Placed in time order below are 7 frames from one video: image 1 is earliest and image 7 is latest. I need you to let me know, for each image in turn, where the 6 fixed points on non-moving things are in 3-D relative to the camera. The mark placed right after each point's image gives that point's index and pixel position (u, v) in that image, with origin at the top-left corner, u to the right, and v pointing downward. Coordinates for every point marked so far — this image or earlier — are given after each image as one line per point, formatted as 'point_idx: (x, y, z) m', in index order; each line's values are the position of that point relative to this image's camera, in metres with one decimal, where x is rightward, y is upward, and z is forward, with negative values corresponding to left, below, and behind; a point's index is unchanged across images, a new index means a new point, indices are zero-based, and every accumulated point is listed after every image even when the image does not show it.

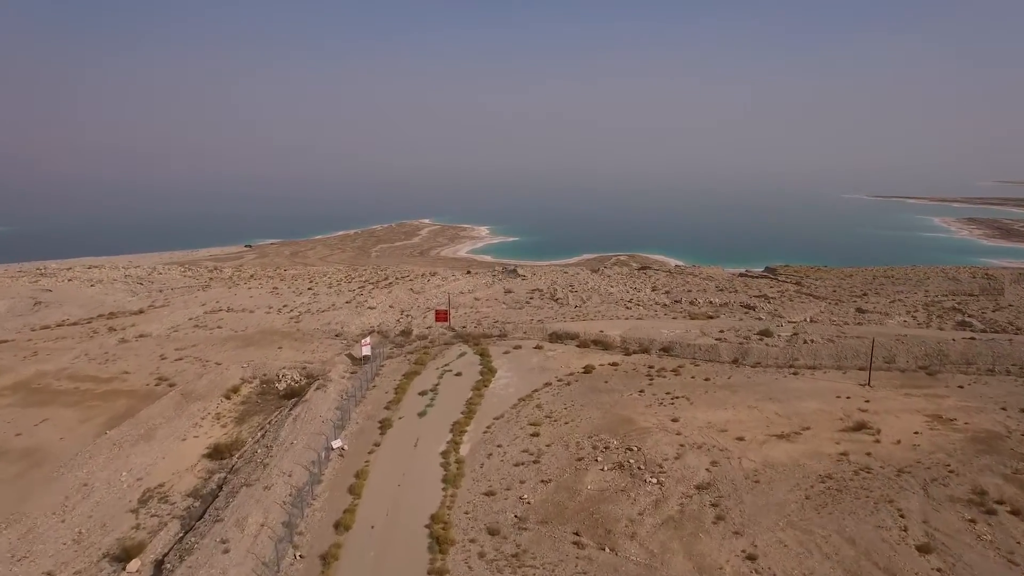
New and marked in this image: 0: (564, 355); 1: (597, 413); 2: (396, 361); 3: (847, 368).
0: (+1.3, -1.8, +18.0) m
1: (+1.7, -2.5, +13.8) m
2: (-2.9, -1.9, +17.6) m
3: (+8.0, -1.9, +16.5) m
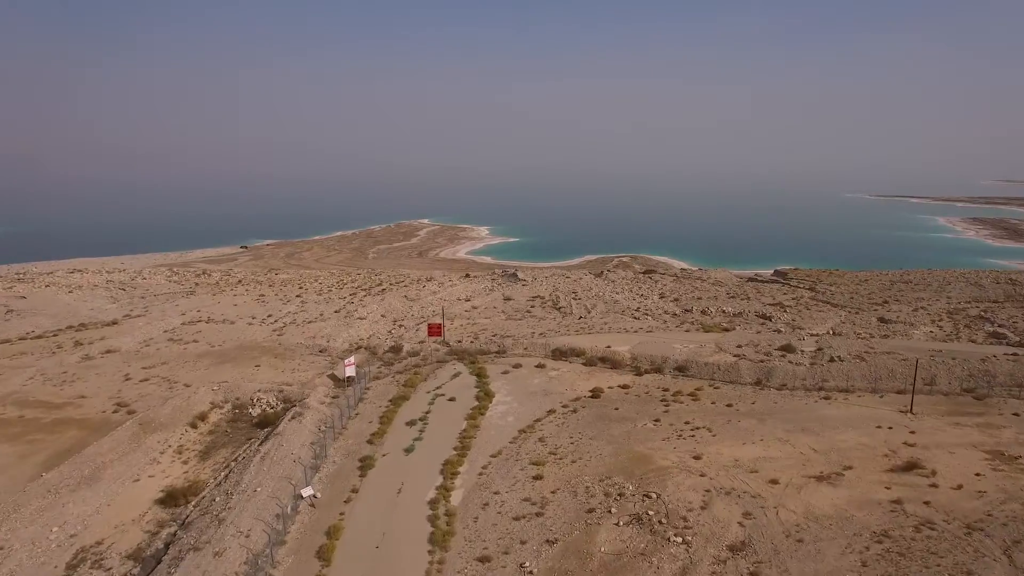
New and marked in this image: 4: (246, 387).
0: (+1.3, -2.1, +16.3) m
1: (+1.7, -2.8, +12.1) m
2: (-2.9, -2.2, +15.9) m
3: (+8.0, -2.2, +14.8) m
4: (-6.1, -2.2, +15.8) m
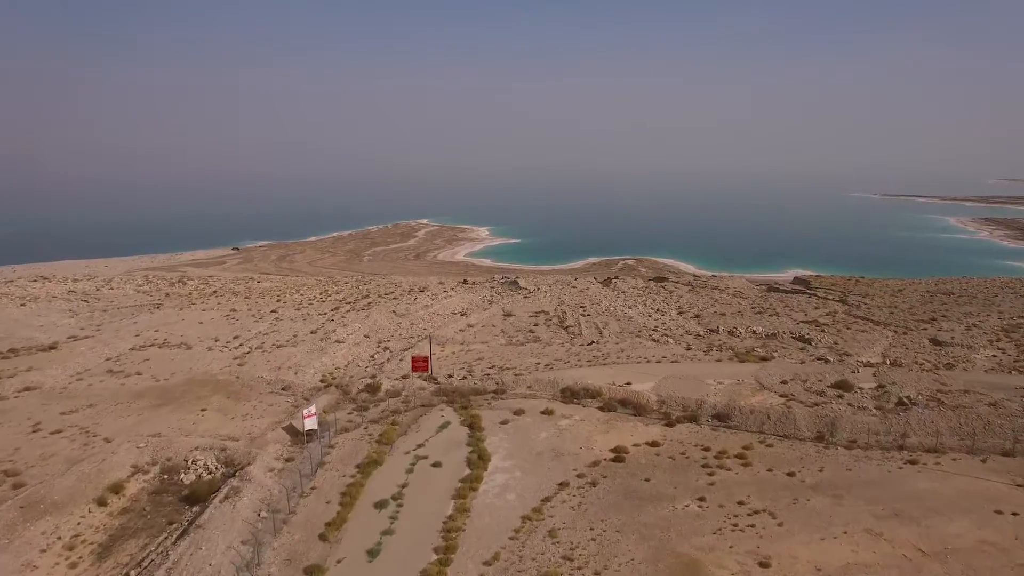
0: (+1.3, -2.7, +13.2) m
1: (+1.7, -3.4, +9.0) m
2: (-2.9, -2.8, +12.8) m
3: (+8.0, -2.8, +11.7) m
4: (-6.1, -2.8, +12.7) m
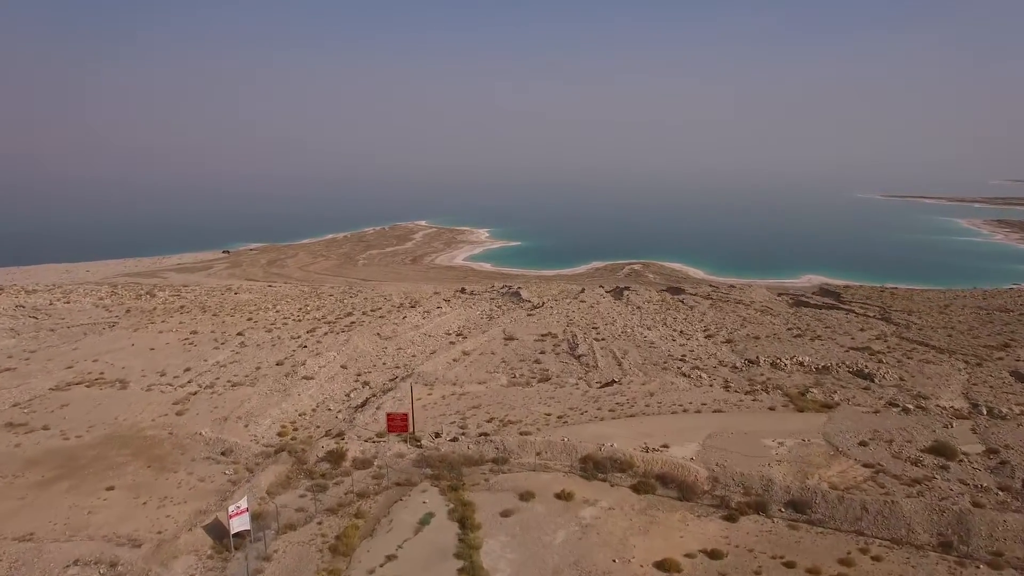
0: (+1.4, -3.3, +9.6) m
1: (+1.8, -4.1, +5.5) m
2: (-2.9, -3.4, +9.2) m
3: (+8.0, -3.4, +8.2) m
4: (-6.0, -3.5, +9.2) m
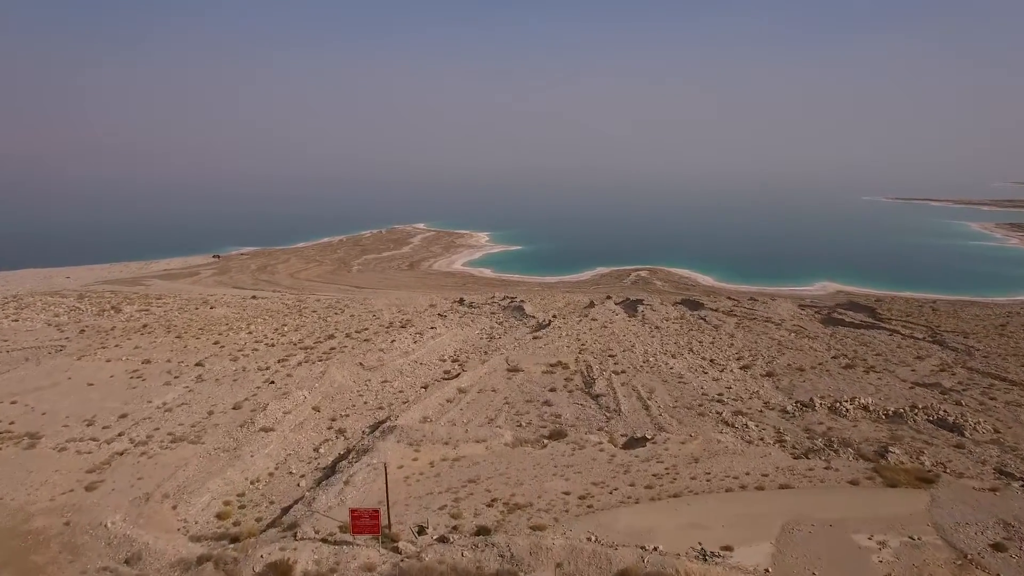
0: (+1.5, -4.0, +6.4) m
1: (+1.9, -4.7, +2.2) m
2: (-2.7, -4.0, +6.0) m
3: (+8.2, -4.1, +4.9) m
4: (-5.9, -4.1, +5.9) m
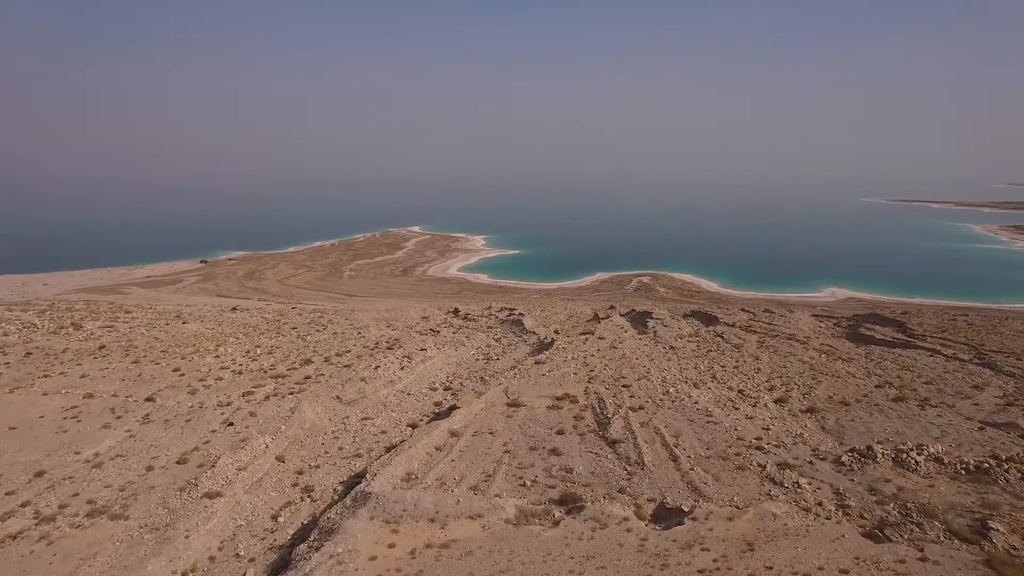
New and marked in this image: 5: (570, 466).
0: (+1.6, -4.5, +3.7) m
1: (+2.0, -5.2, -0.5) m
2: (-2.6, -4.6, +3.2) m
3: (+8.3, -4.6, +2.2) m
4: (-5.8, -4.6, +3.2) m
5: (+1.1, -3.2, +13.5) m
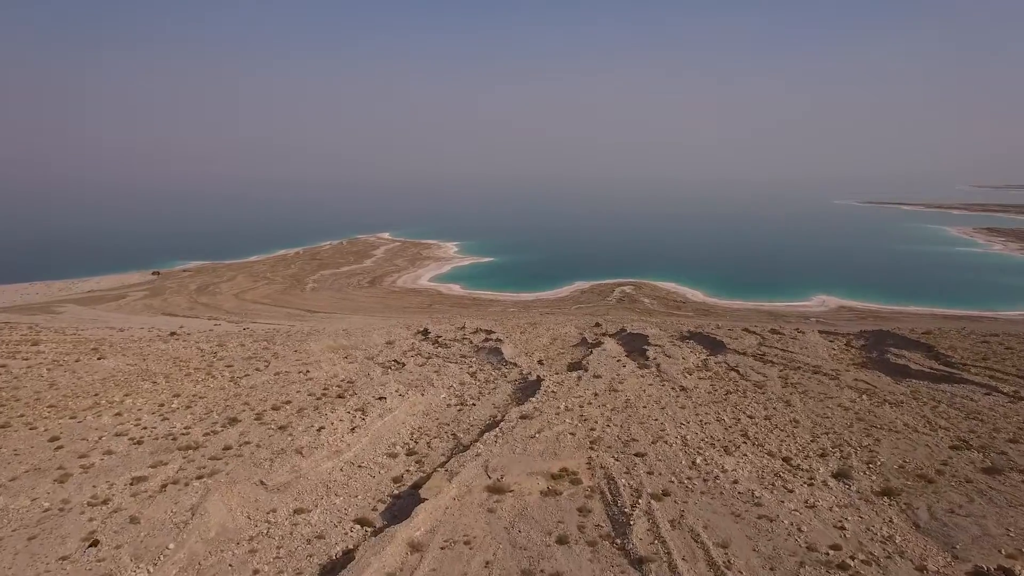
0: (+1.8, -5.3, -0.6) m
1: (+2.4, -6.0, -4.8) m
2: (-2.4, -5.4, -1.2) m
3: (+8.5, -5.3, -1.8) m
4: (-5.5, -5.5, -1.4) m
5: (+0.9, -4.1, +9.2) m
